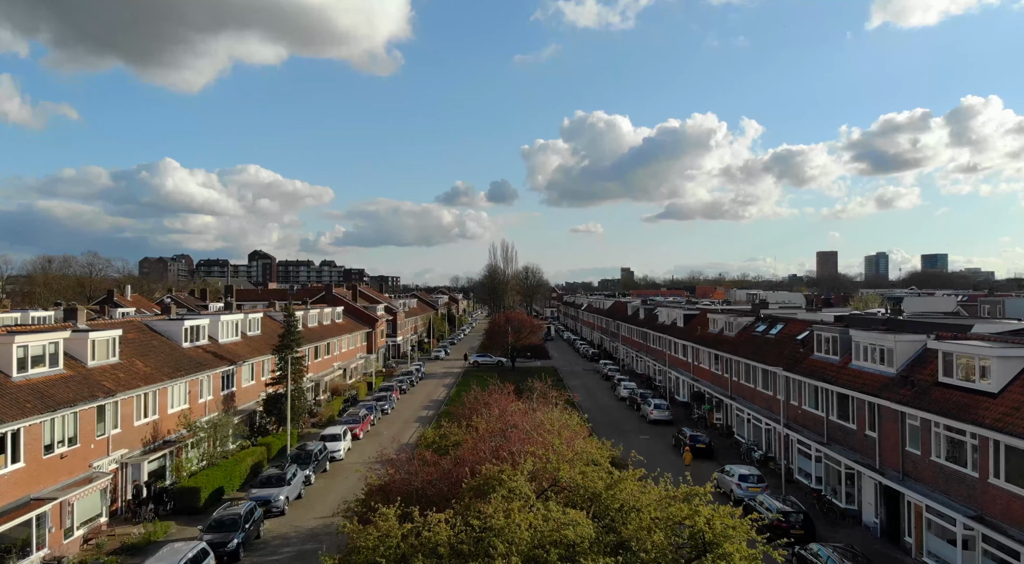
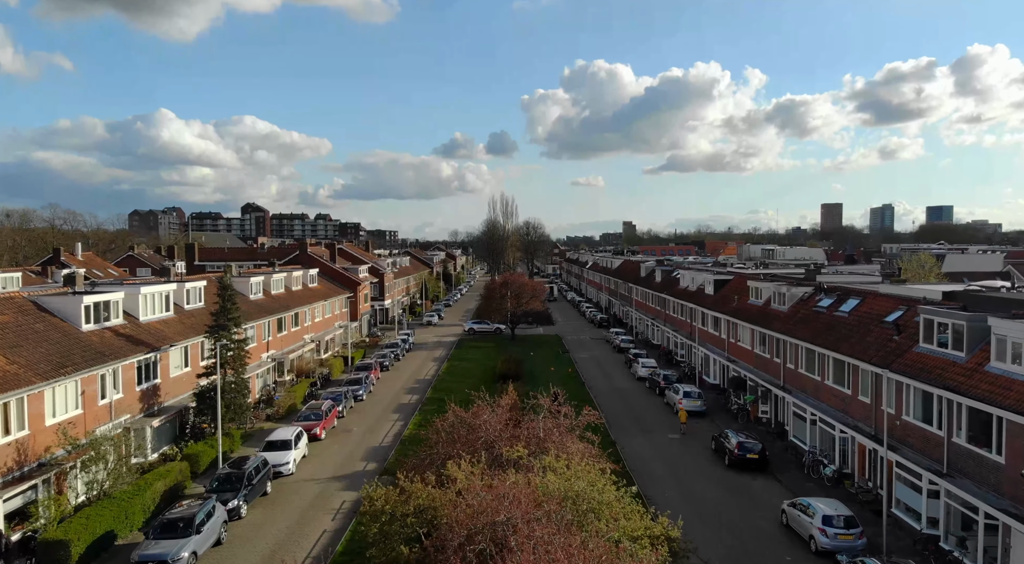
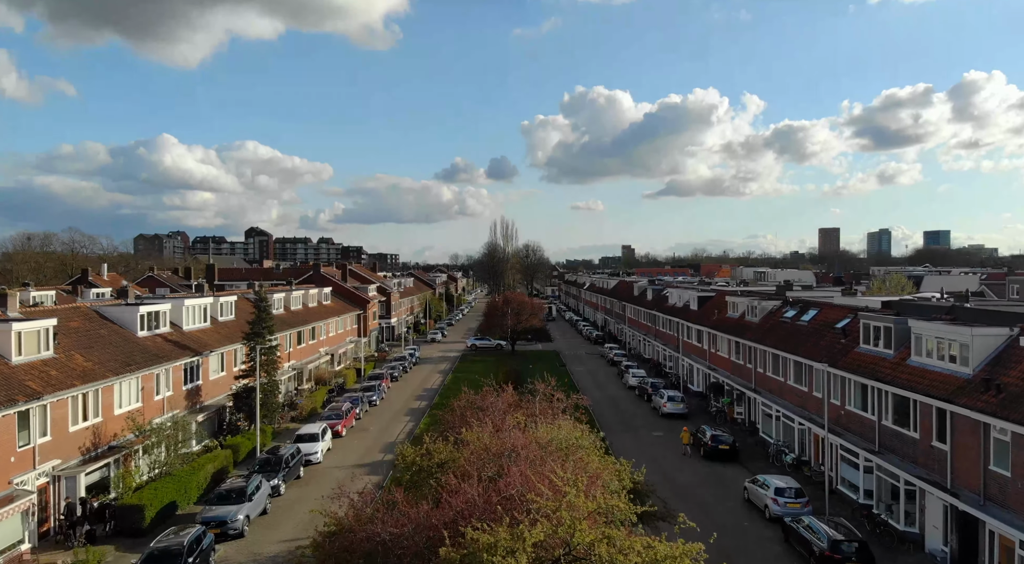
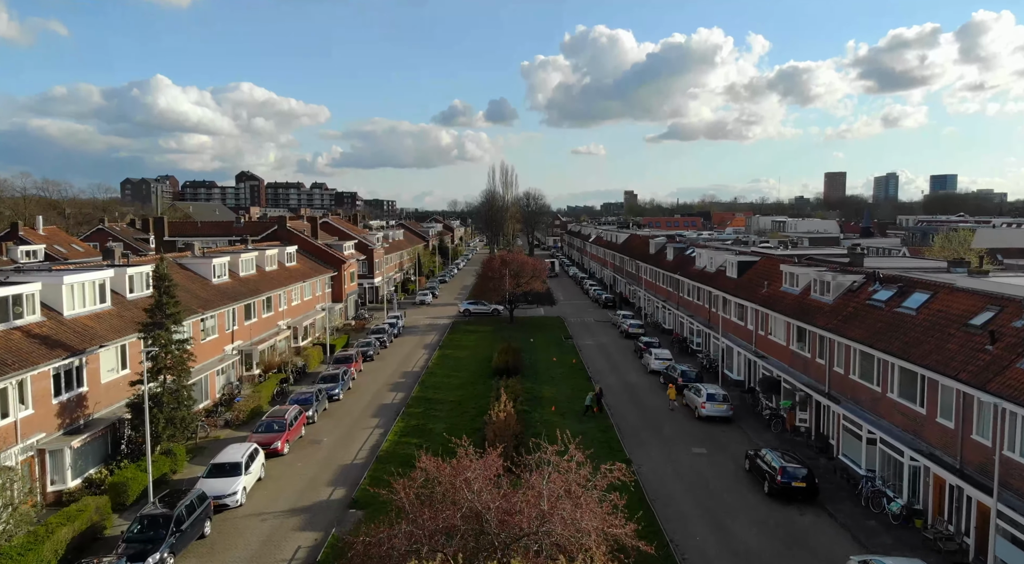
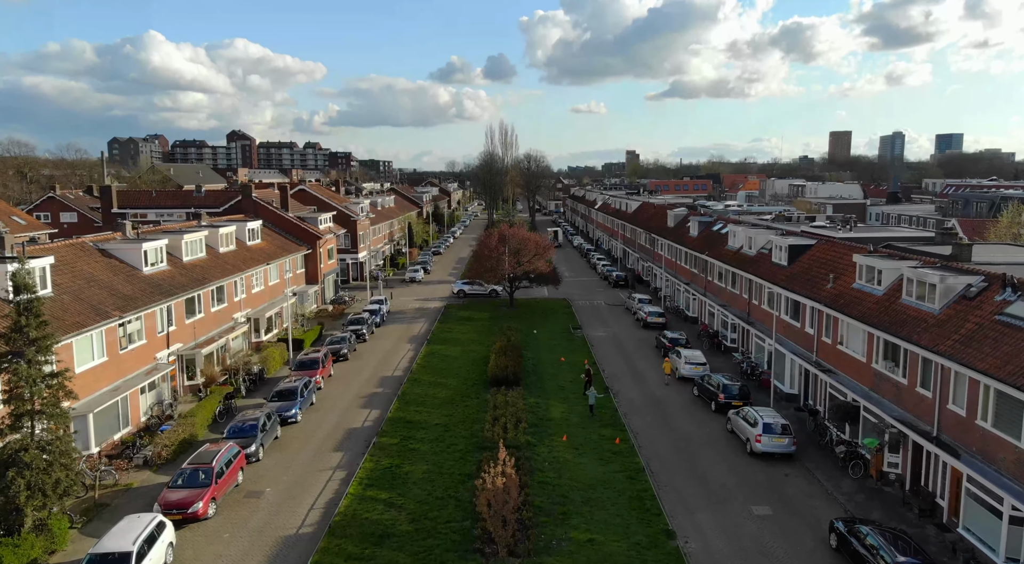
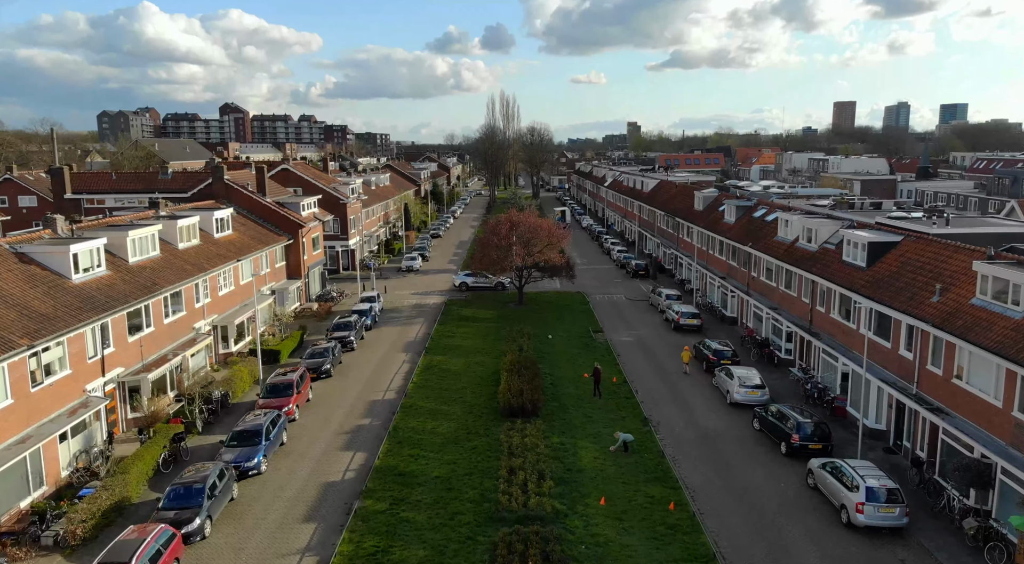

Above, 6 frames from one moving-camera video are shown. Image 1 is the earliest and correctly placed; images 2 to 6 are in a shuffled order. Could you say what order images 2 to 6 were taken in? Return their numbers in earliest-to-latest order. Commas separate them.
3, 2, 4, 5, 6
